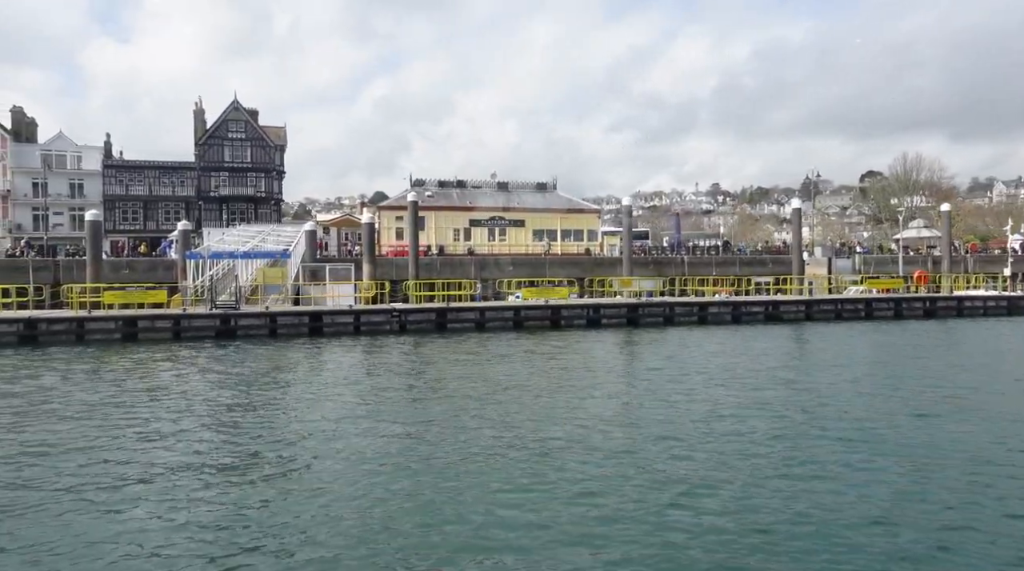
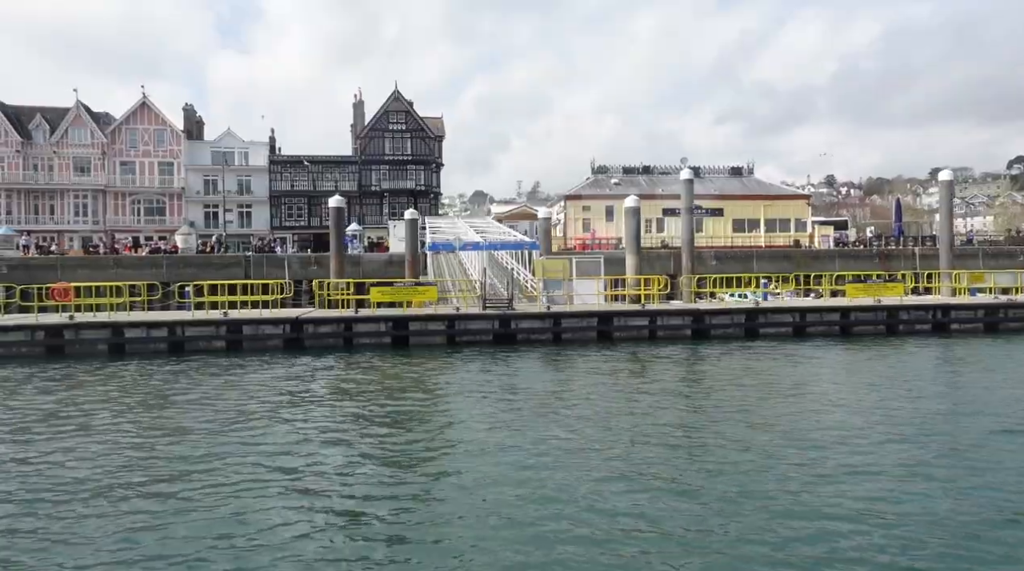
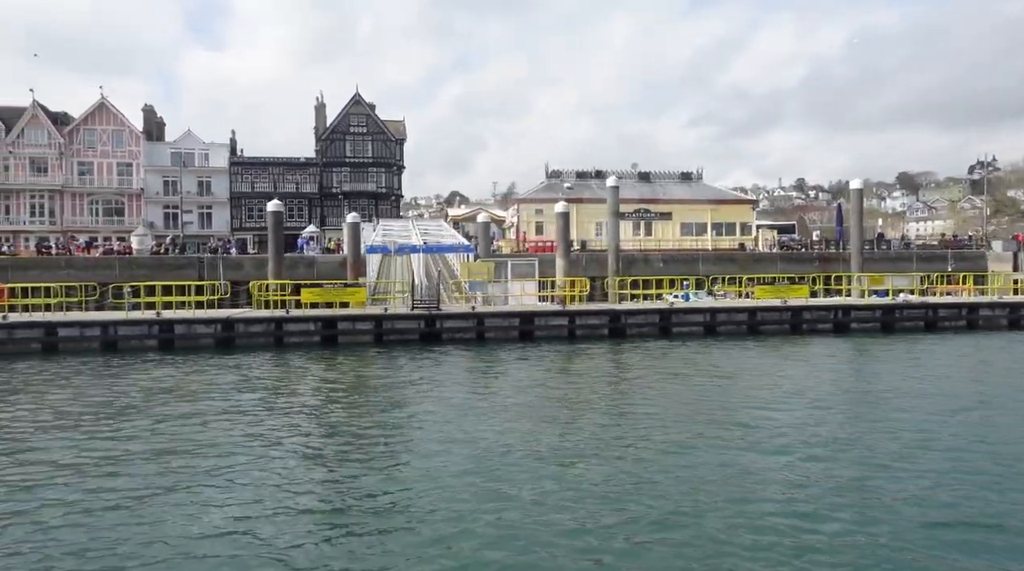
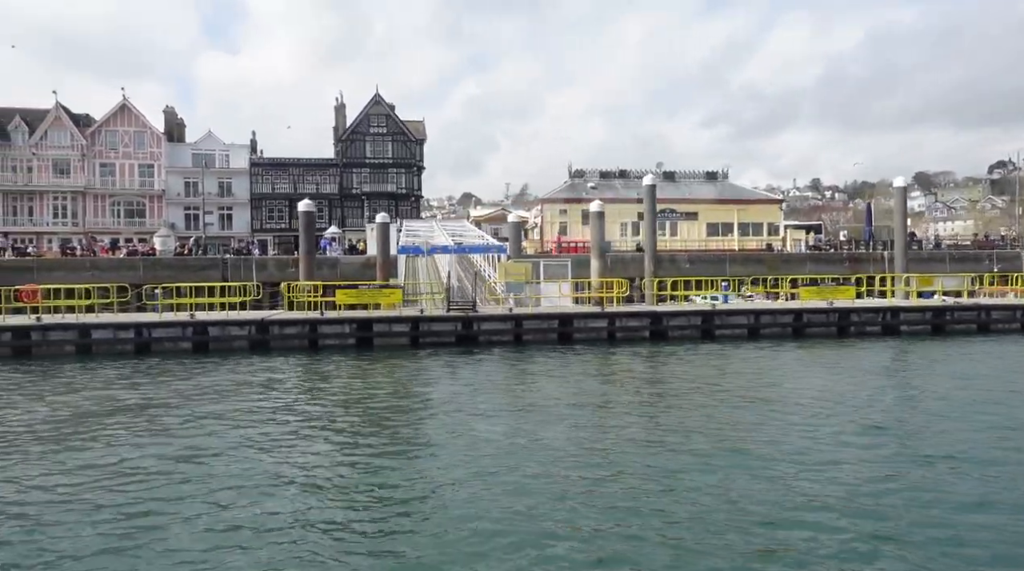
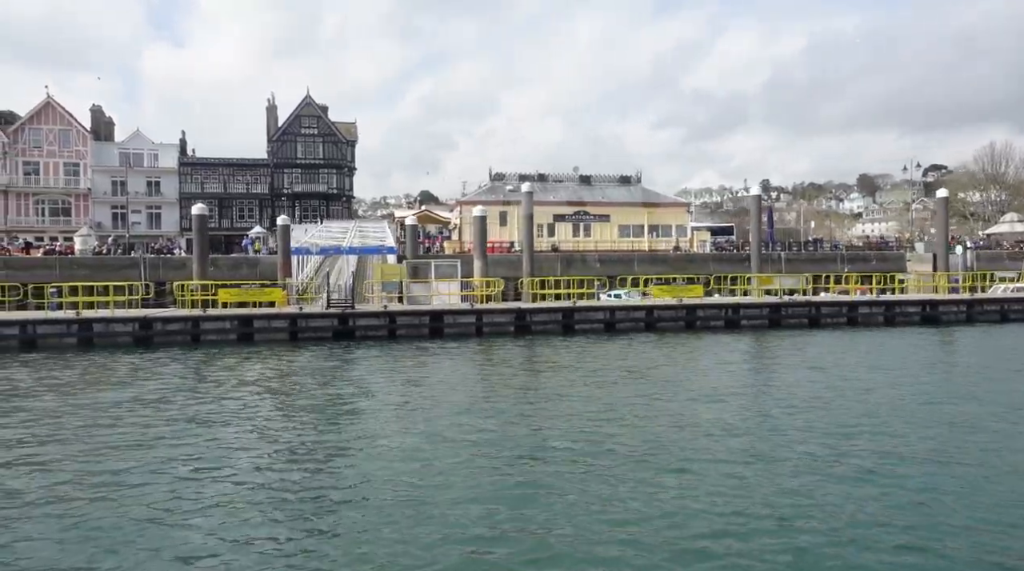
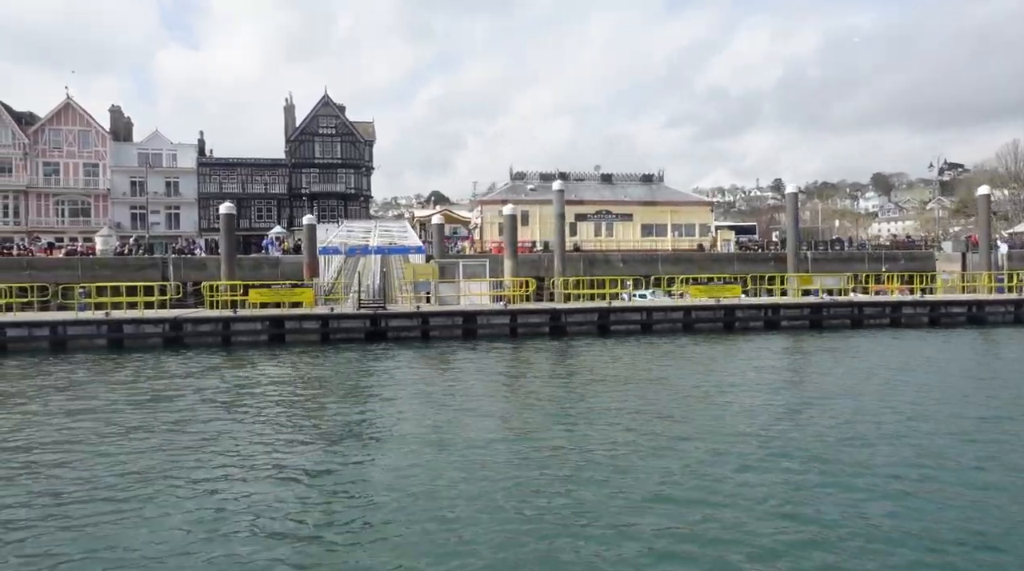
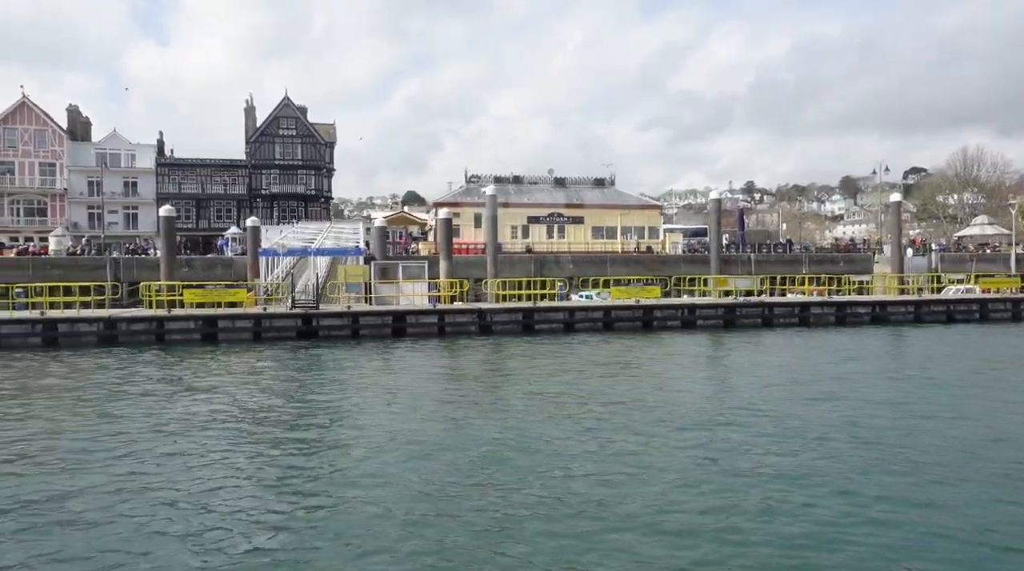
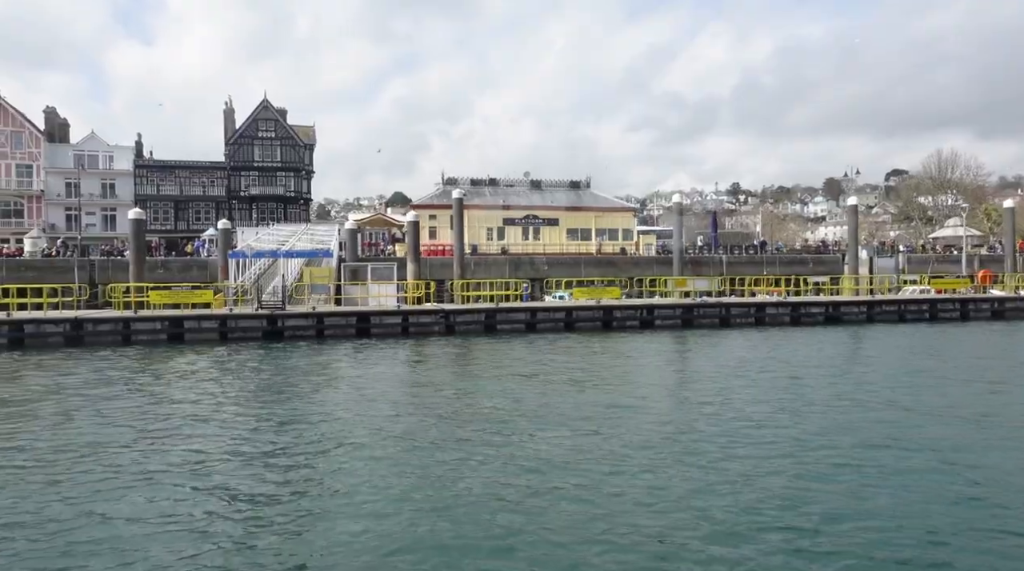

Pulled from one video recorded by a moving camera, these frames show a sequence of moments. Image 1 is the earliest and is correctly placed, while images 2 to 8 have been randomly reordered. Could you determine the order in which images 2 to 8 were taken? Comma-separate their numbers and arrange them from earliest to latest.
8, 7, 5, 6, 3, 4, 2
